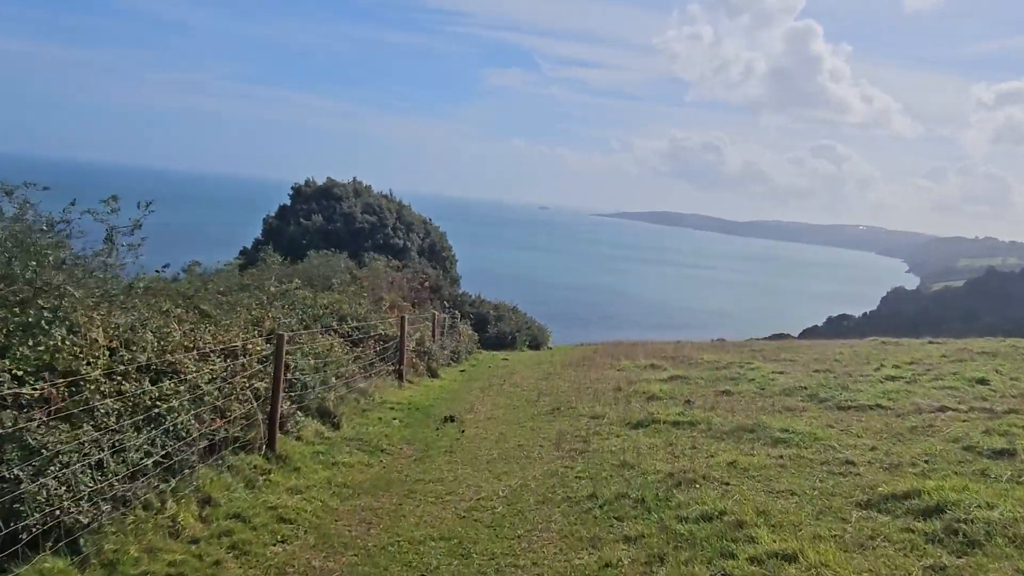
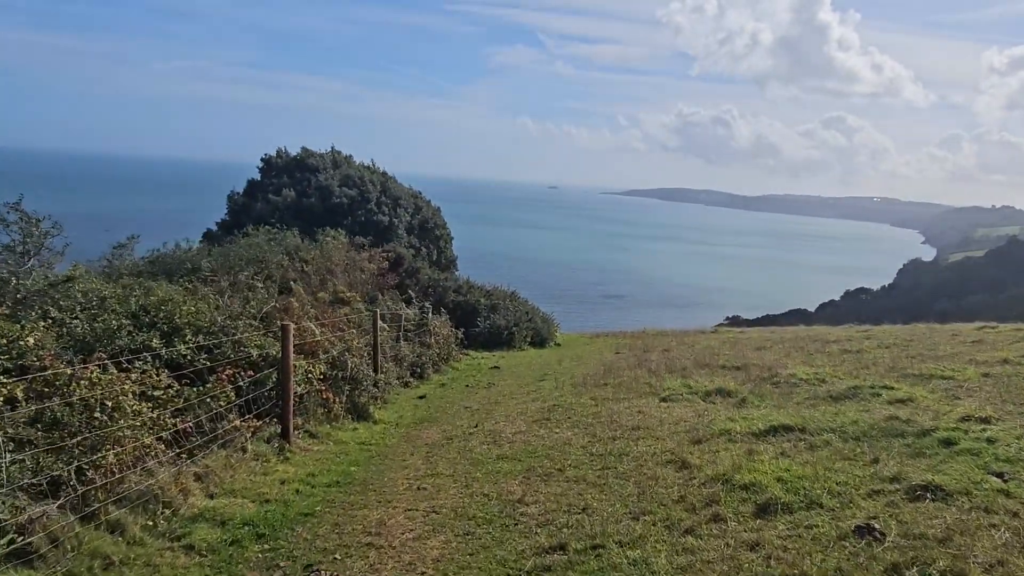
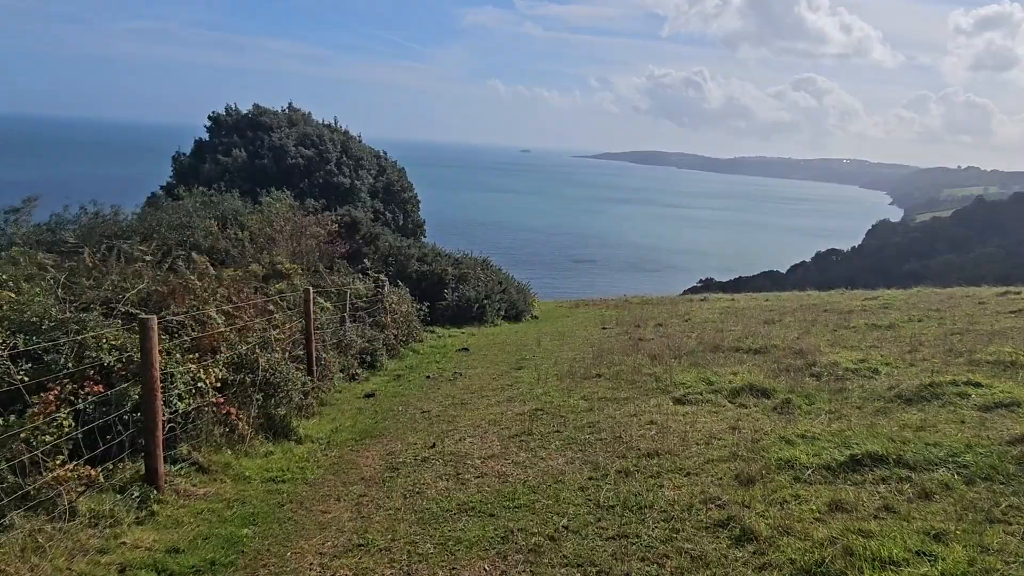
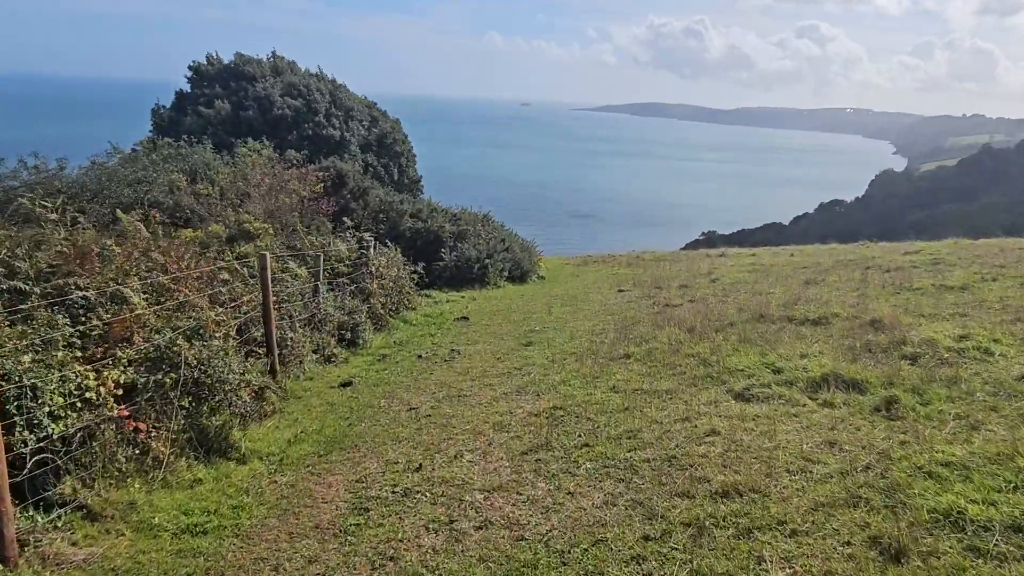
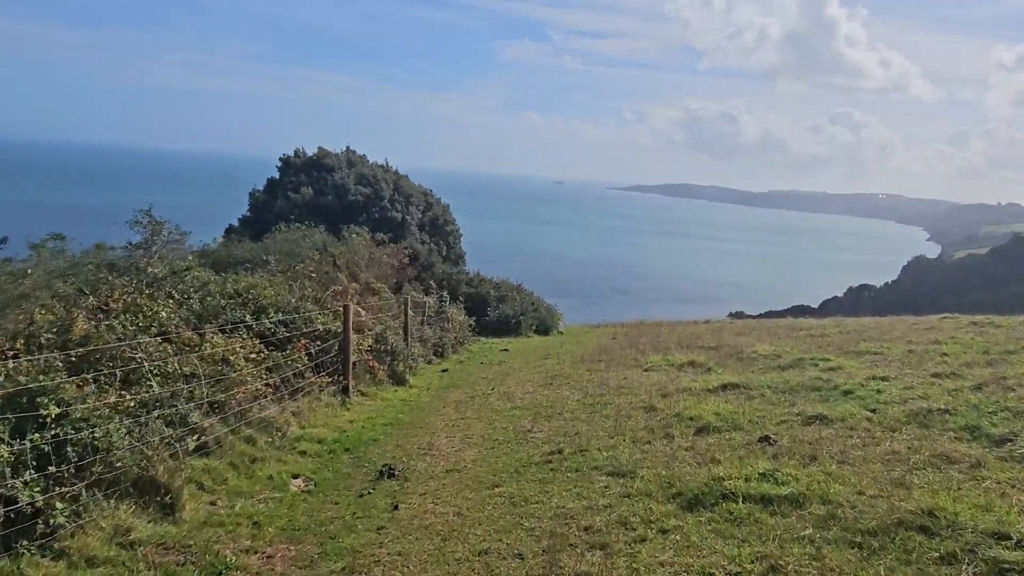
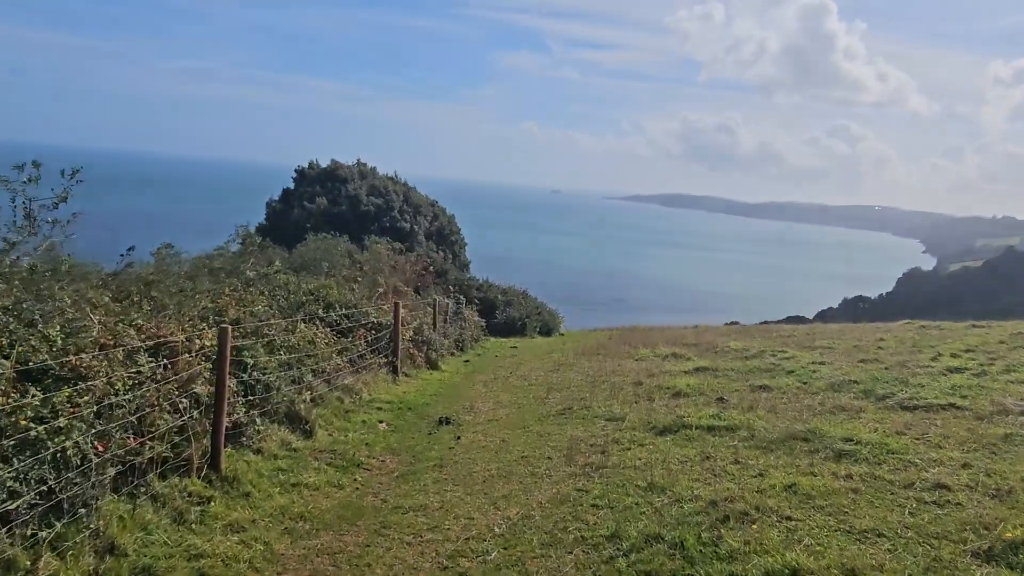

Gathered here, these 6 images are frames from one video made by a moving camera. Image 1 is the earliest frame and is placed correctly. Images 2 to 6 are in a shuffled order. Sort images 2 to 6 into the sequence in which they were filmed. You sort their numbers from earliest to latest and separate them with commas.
6, 5, 2, 3, 4
